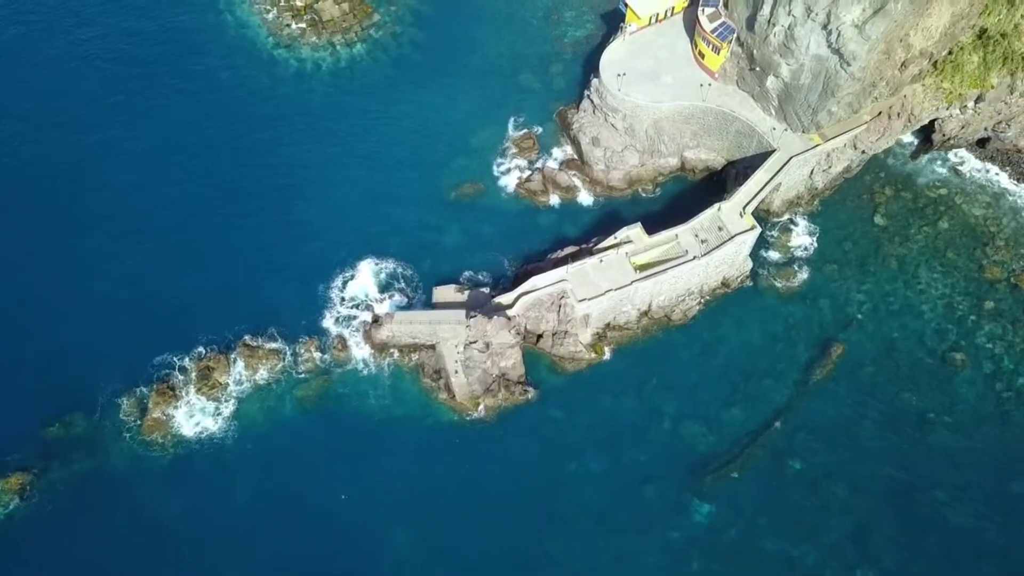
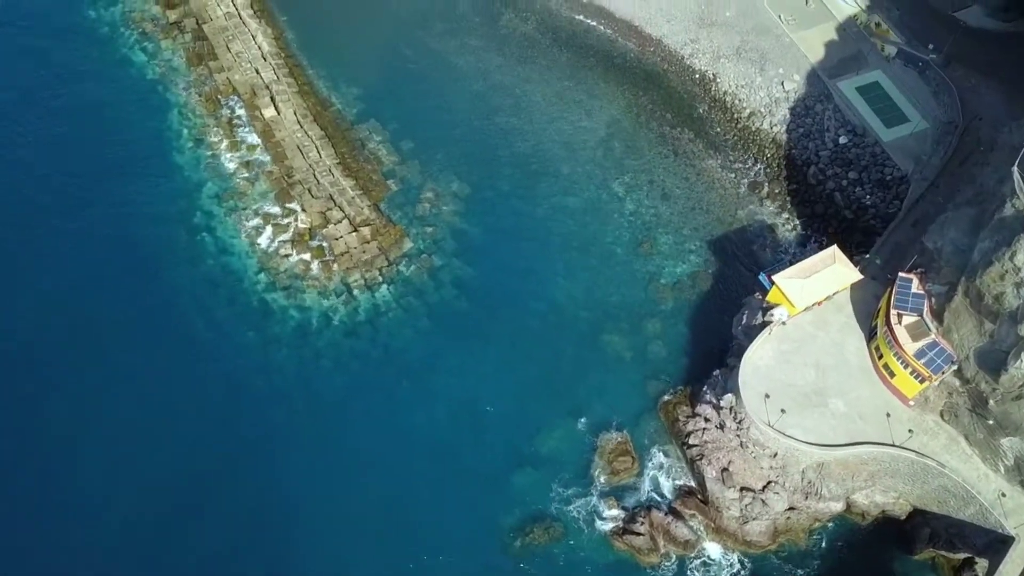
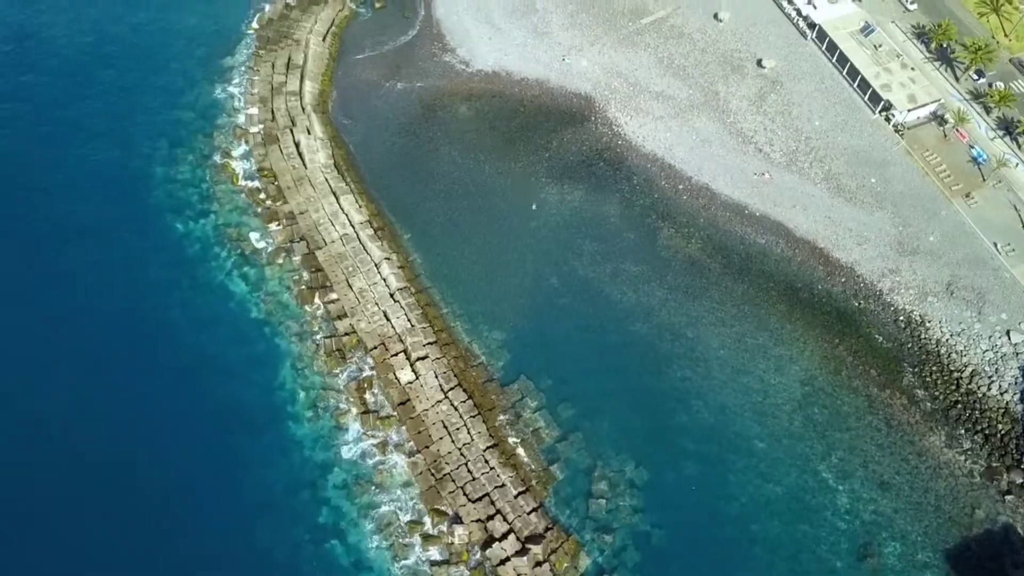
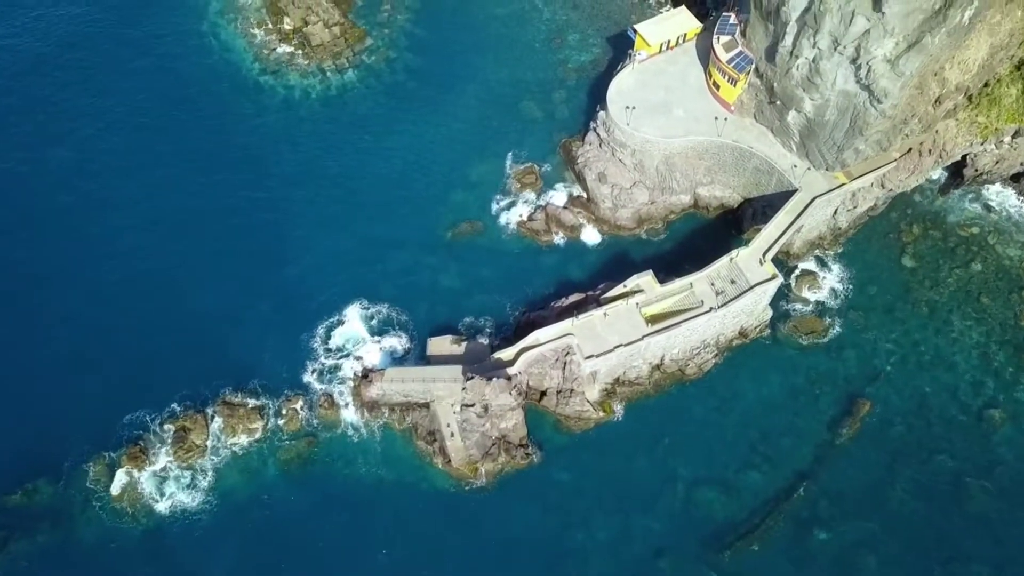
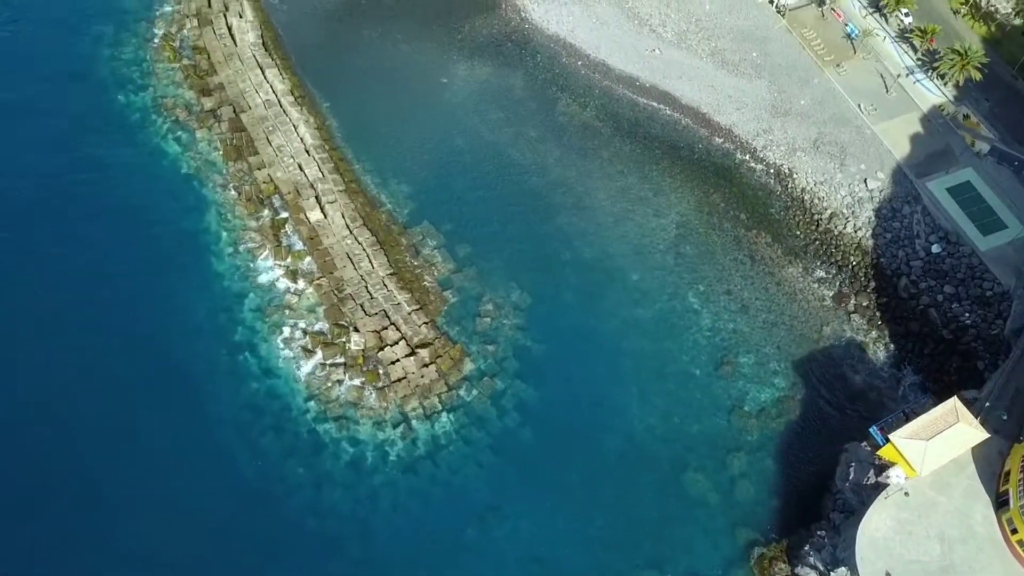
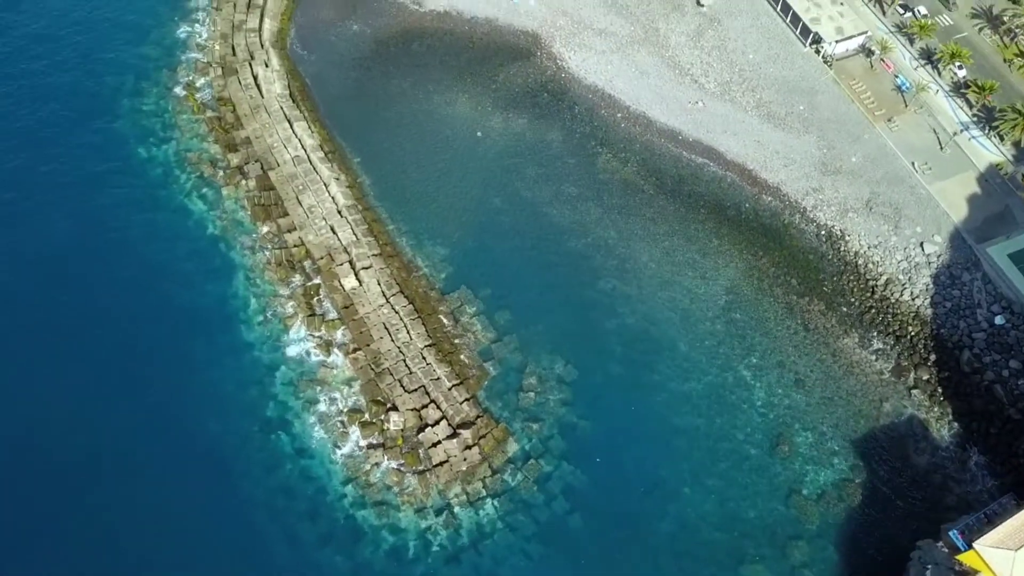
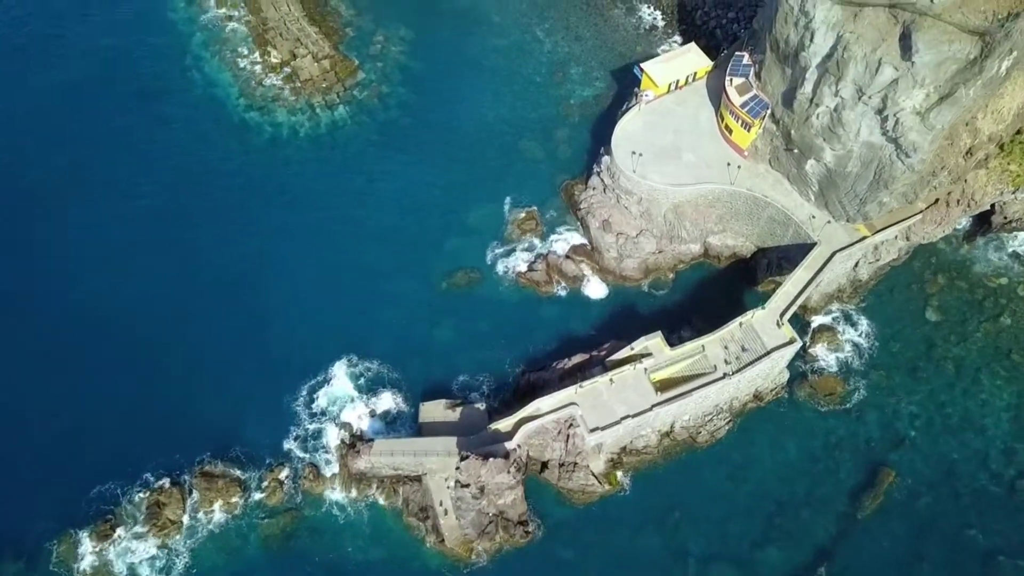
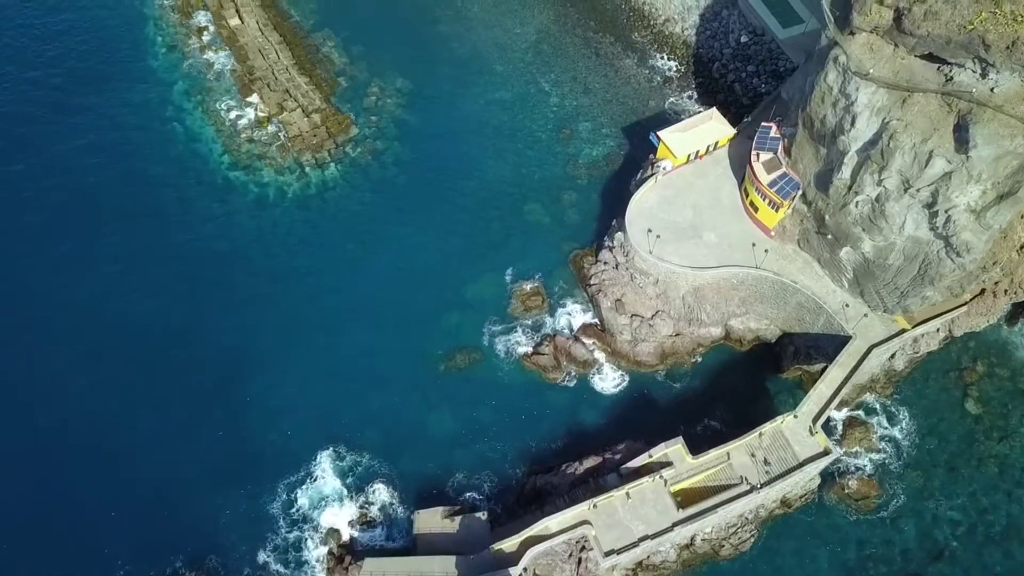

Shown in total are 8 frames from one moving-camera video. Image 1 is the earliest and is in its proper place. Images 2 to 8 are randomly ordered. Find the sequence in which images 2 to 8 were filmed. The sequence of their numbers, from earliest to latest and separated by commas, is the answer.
4, 7, 8, 2, 5, 6, 3
